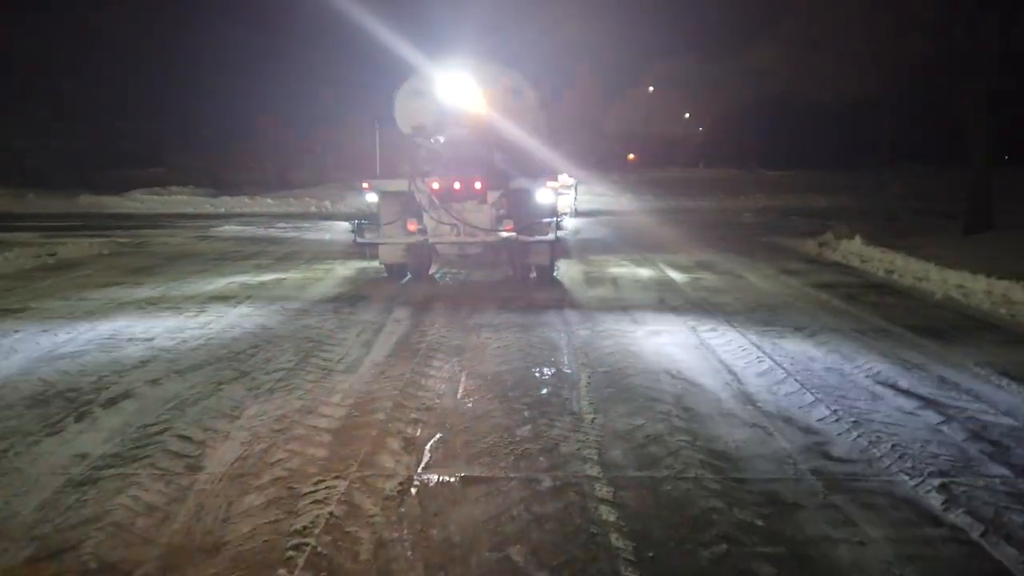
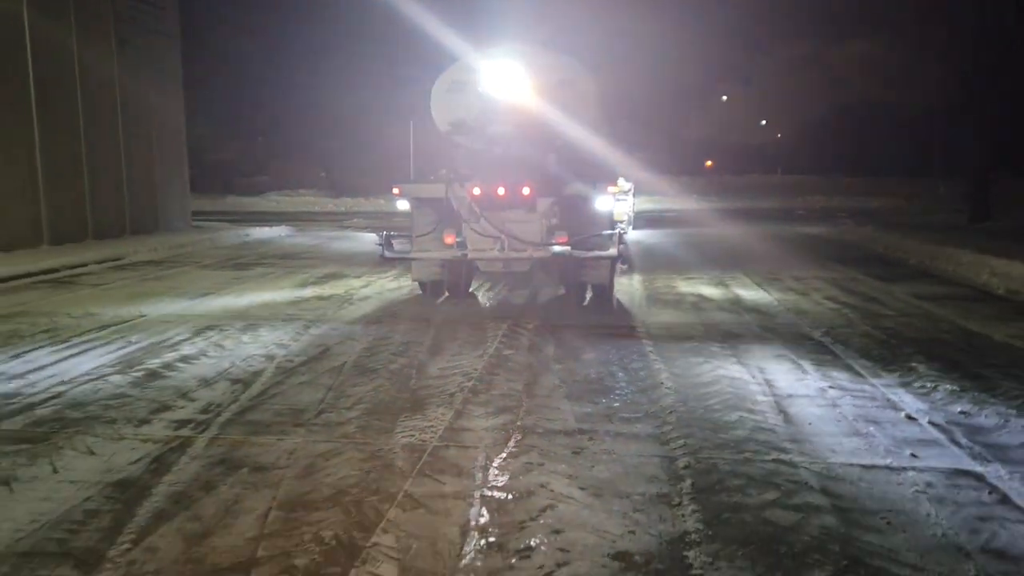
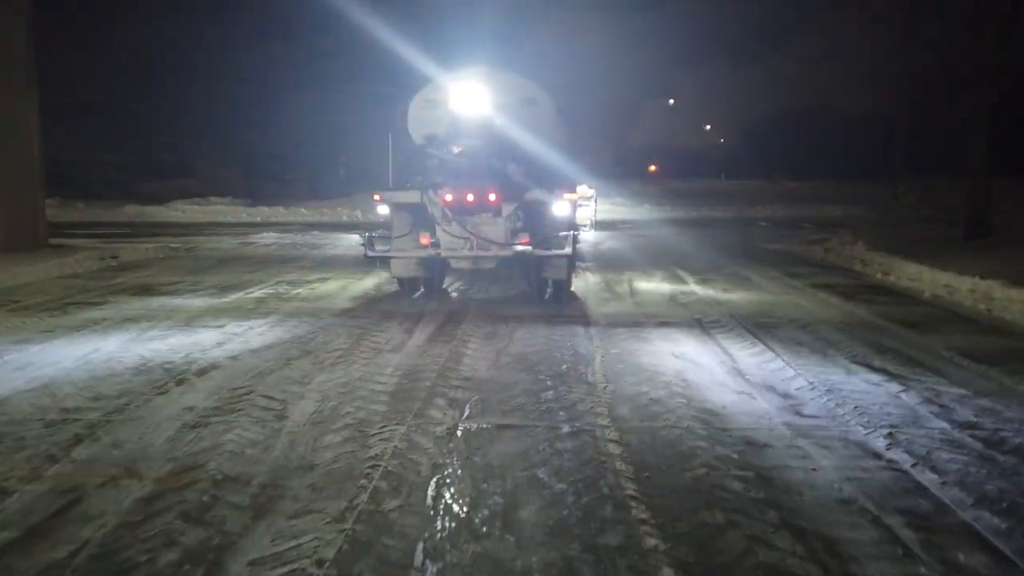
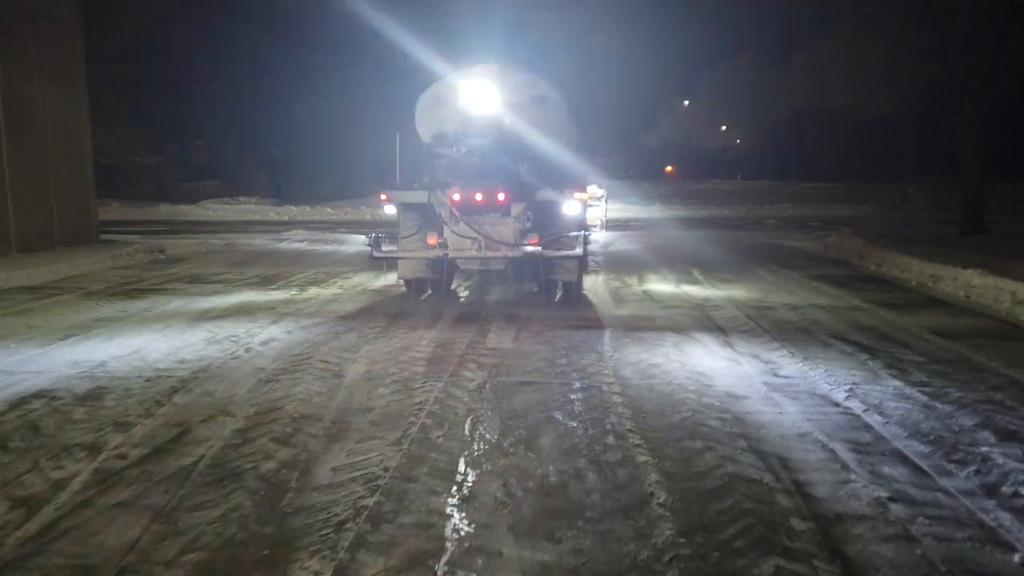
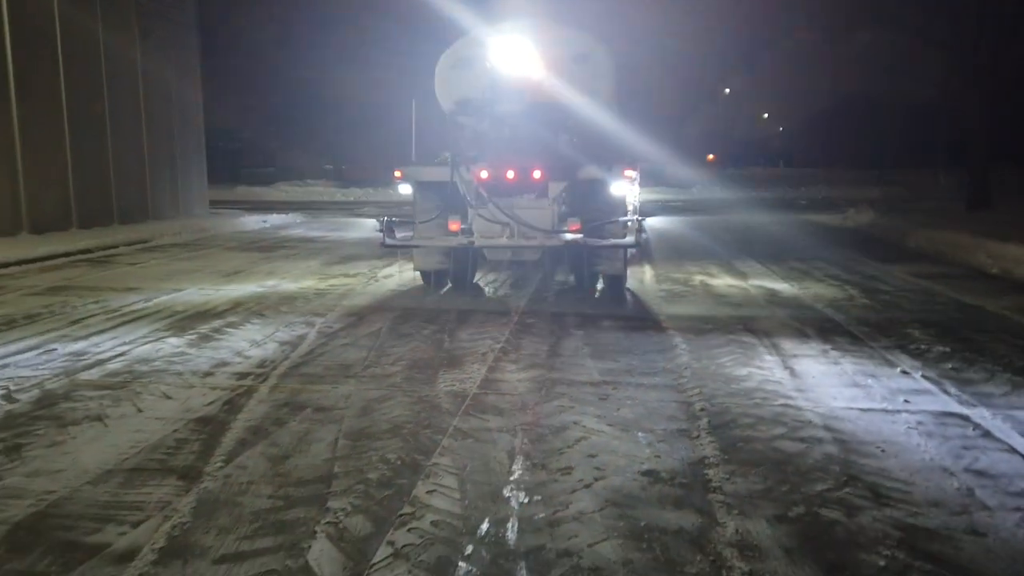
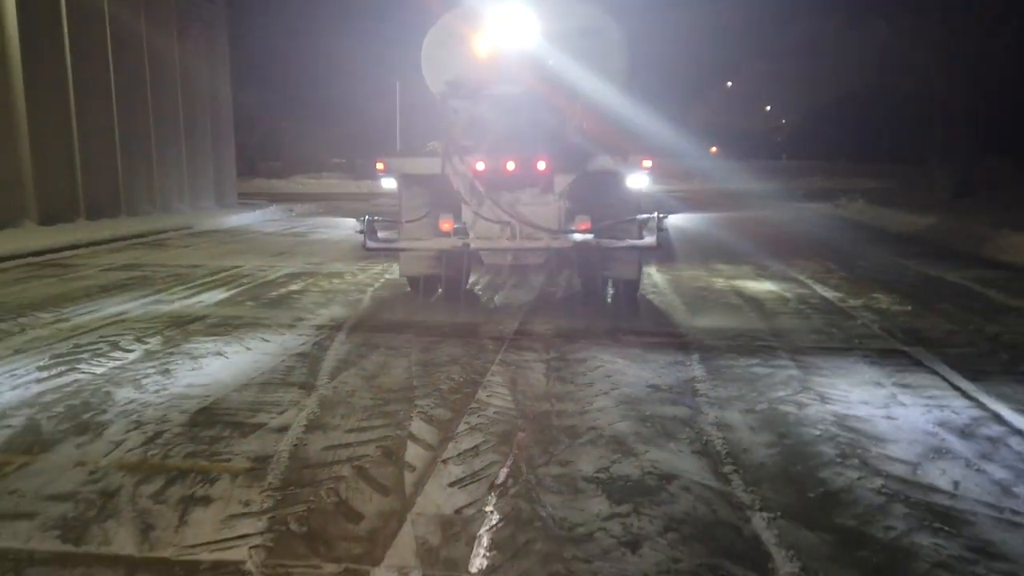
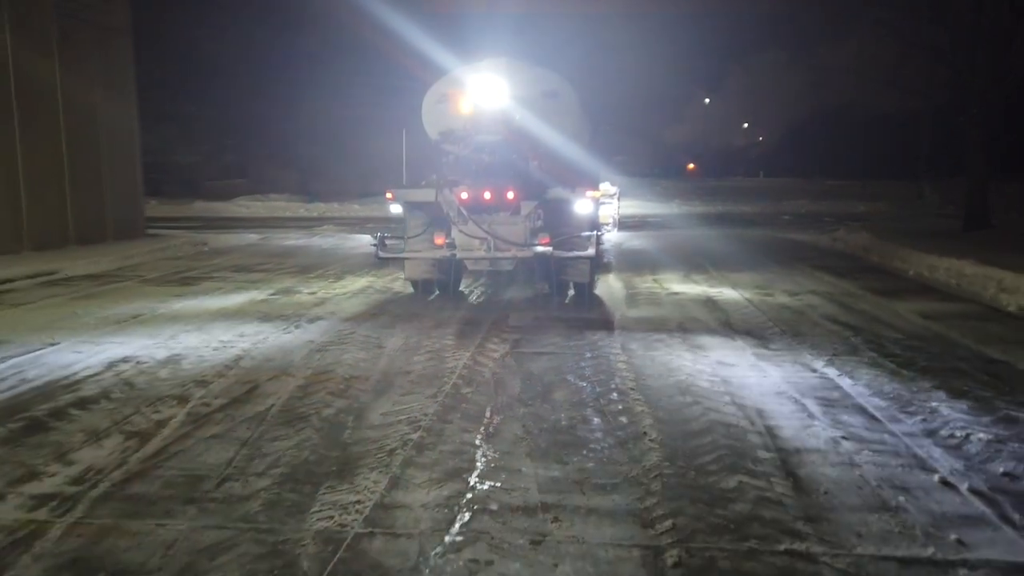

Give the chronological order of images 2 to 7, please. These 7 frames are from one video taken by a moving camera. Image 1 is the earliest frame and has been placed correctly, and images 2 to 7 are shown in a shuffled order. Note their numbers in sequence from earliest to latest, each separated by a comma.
3, 4, 7, 2, 5, 6
